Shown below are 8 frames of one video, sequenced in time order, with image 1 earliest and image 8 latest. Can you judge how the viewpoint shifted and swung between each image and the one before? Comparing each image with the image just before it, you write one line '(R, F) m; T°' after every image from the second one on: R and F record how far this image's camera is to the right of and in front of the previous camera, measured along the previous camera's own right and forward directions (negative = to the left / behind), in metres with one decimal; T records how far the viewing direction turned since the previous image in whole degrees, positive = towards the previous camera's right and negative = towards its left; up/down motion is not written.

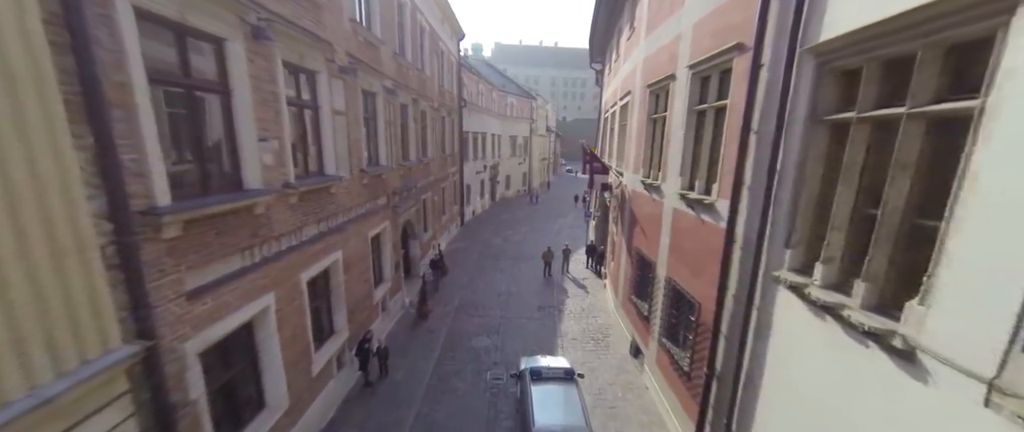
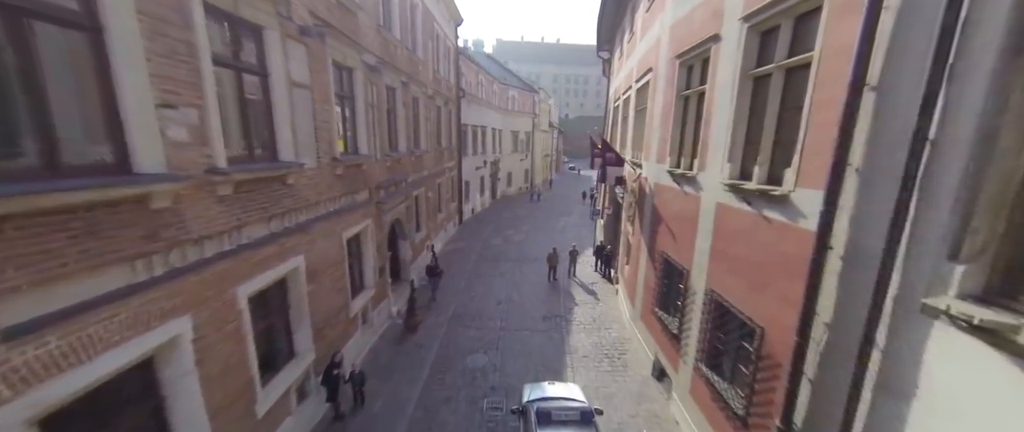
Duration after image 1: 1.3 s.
(0.0, +1.3) m; 0°
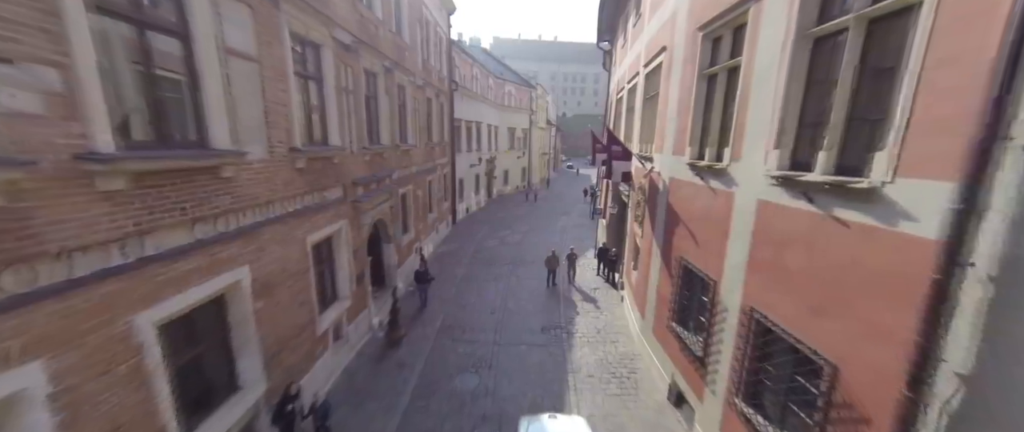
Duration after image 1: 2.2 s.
(+0.1, +1.0) m; 0°
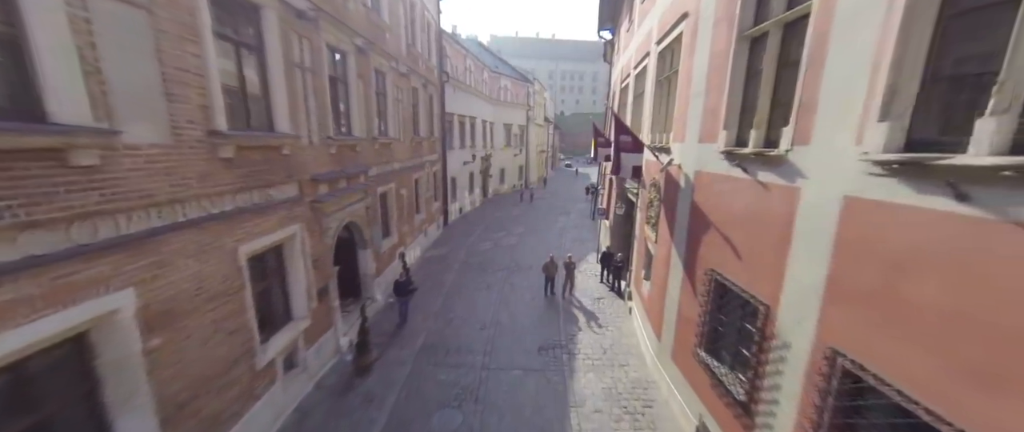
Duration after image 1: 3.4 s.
(+0.1, +1.3) m; 0°
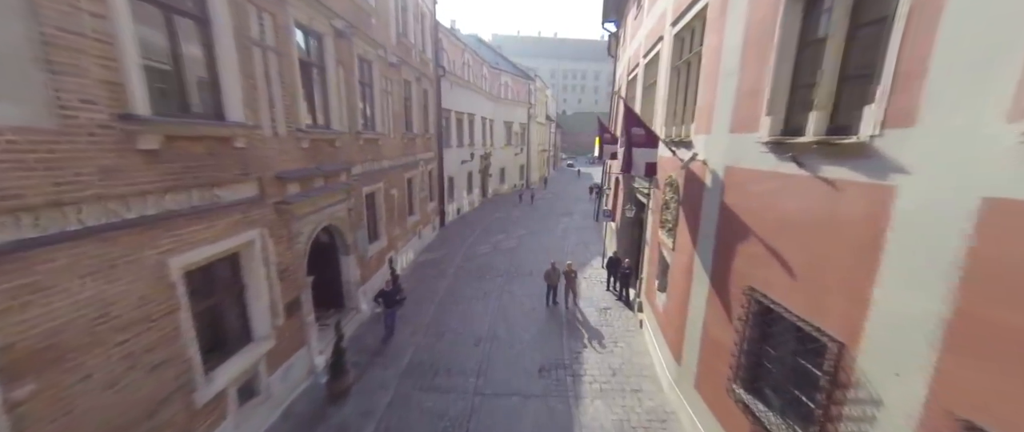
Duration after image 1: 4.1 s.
(+0.1, +0.9) m; 0°
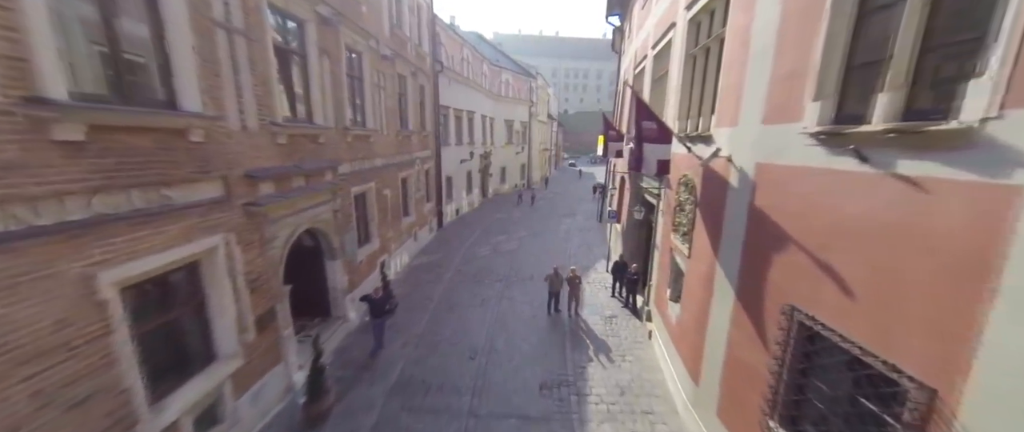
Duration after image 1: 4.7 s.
(+0.1, +0.6) m; 0°
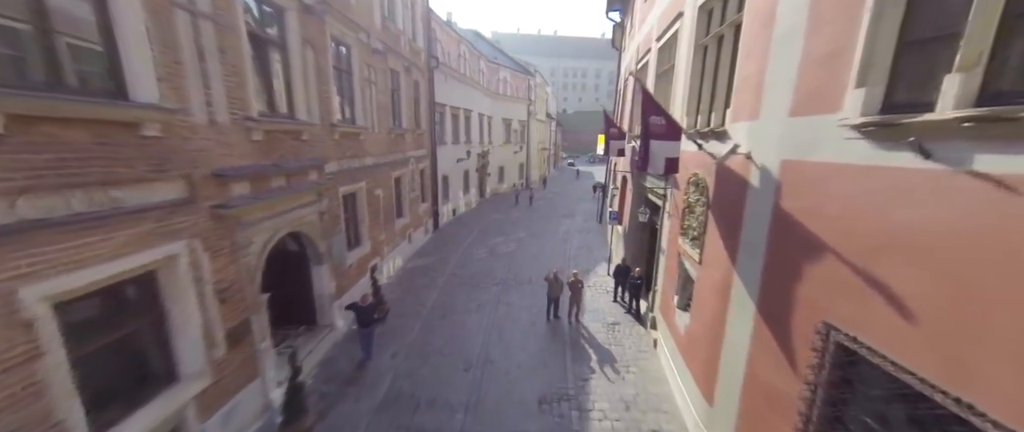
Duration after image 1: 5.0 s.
(0.0, +0.5) m; 0°
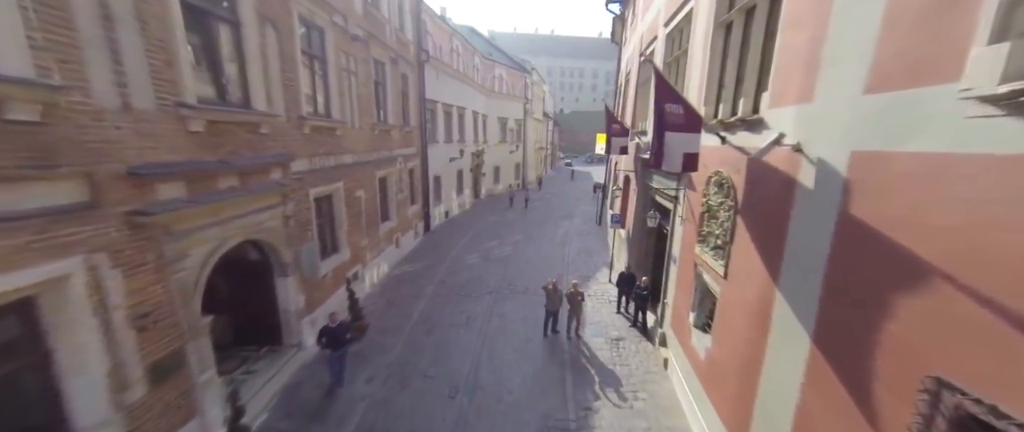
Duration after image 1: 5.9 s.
(+0.1, +0.9) m; 0°
